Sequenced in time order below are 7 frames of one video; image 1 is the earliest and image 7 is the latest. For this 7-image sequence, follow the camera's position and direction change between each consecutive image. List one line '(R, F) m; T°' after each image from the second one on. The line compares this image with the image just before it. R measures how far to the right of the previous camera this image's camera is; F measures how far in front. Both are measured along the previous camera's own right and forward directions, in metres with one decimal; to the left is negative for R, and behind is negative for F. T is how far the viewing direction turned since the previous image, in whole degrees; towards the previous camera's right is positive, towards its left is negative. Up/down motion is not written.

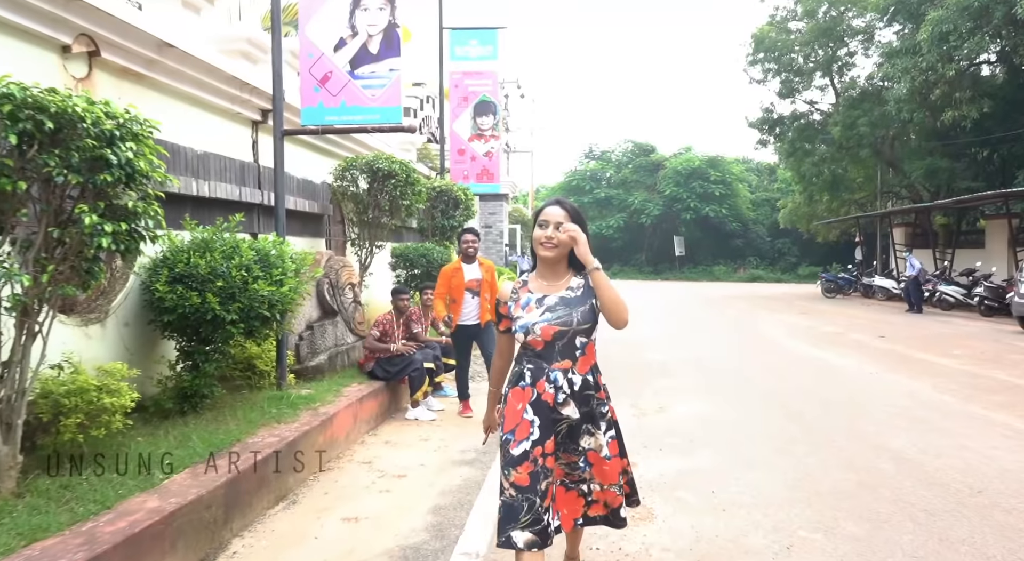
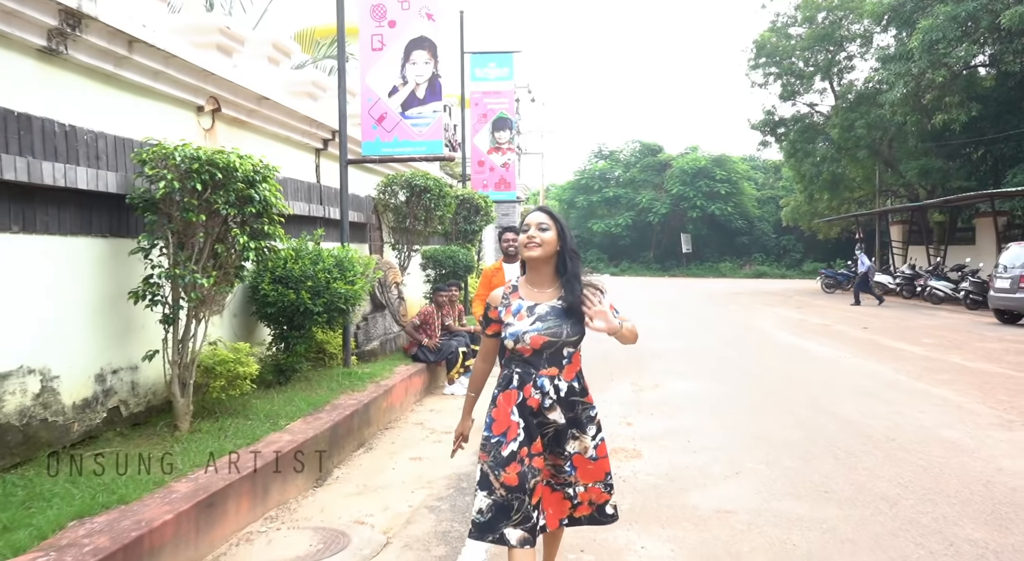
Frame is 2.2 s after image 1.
(-0.1, -1.3) m; -1°
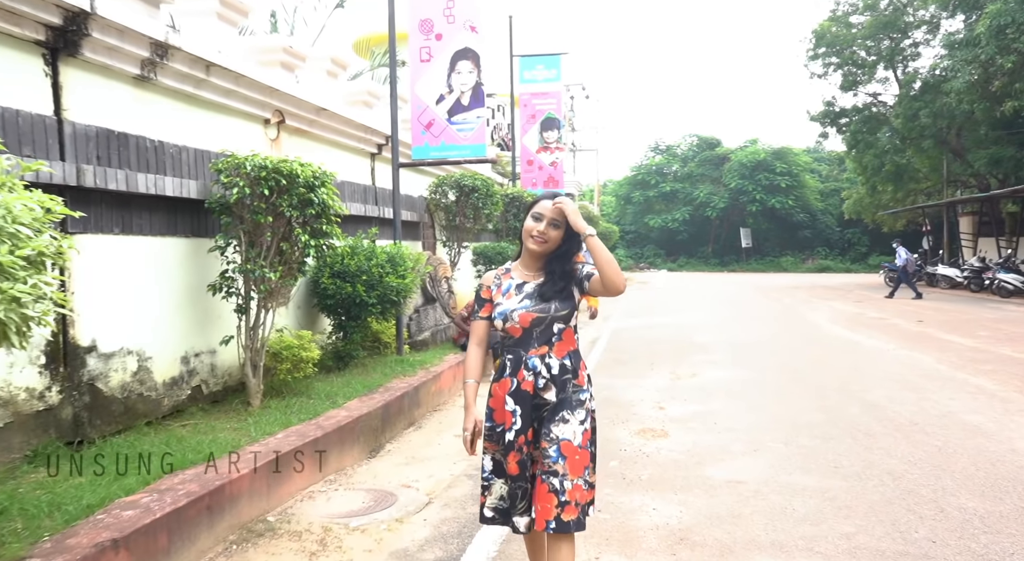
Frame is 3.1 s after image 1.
(+0.2, -0.4) m; -5°
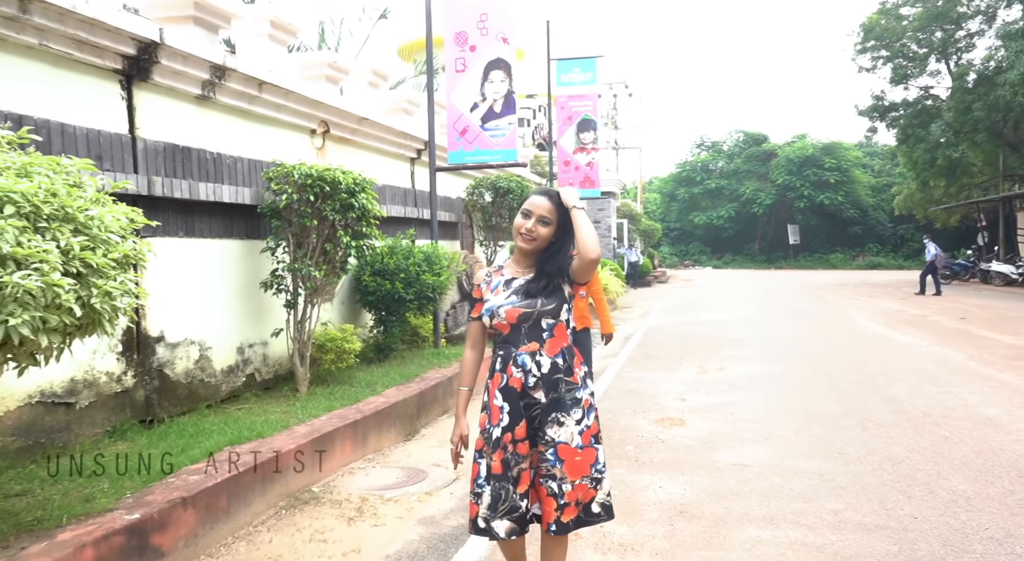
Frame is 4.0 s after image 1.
(+0.2, -0.4) m; -4°
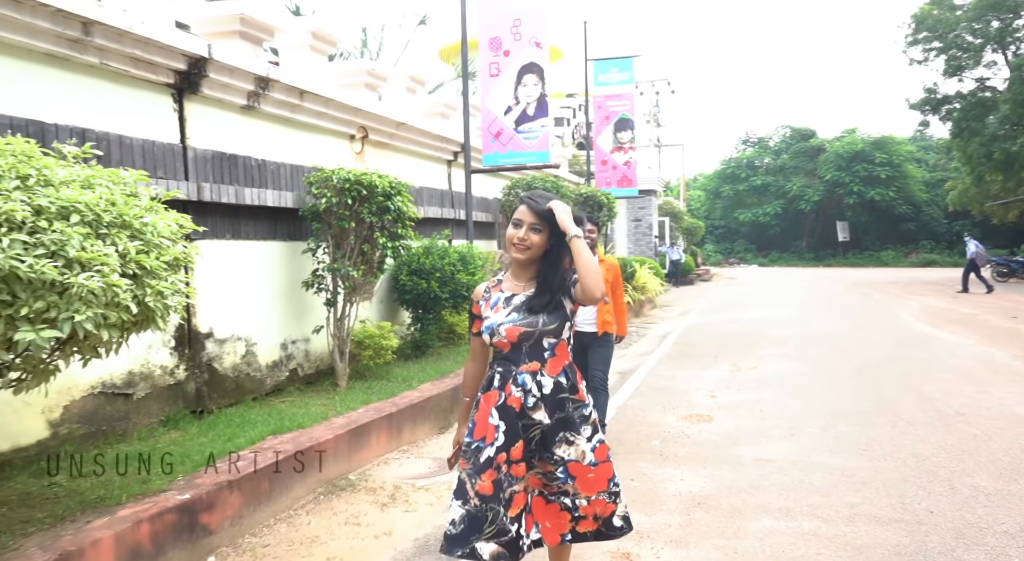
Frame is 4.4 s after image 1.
(+0.1, -0.2) m; -3°
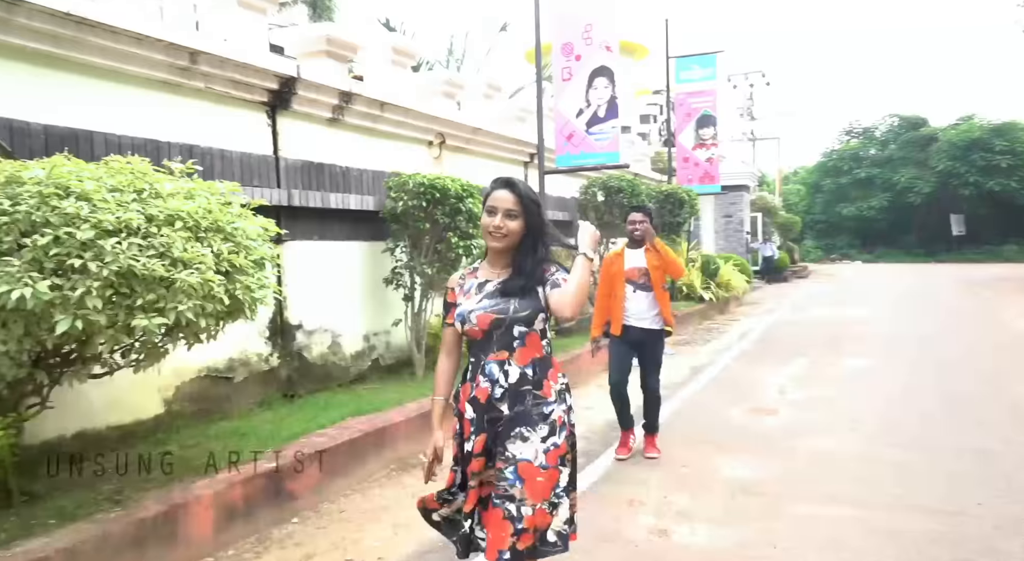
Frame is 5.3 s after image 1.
(+0.2, -0.3) m; -7°
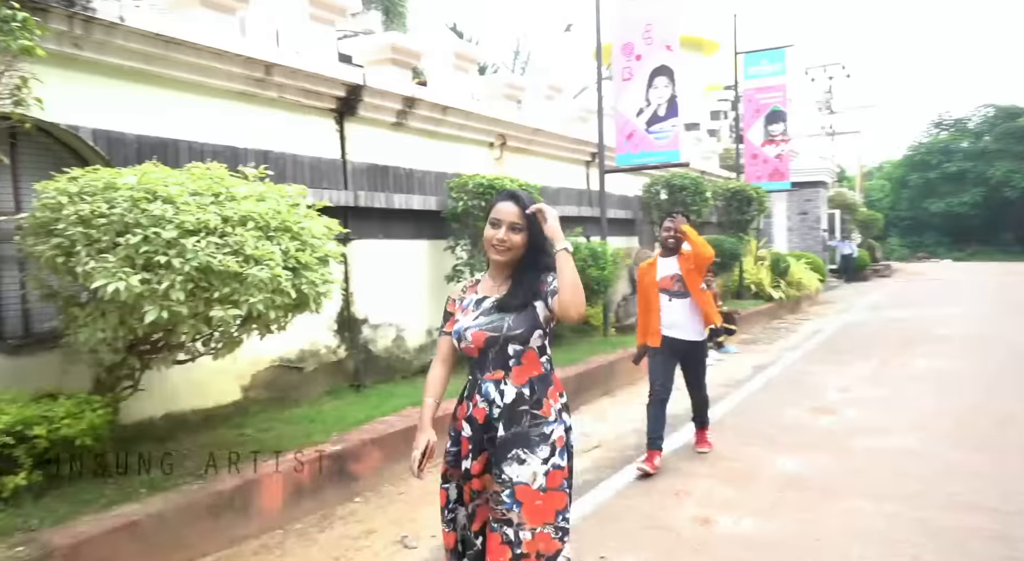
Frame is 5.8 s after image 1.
(+0.1, -0.2) m; -6°
